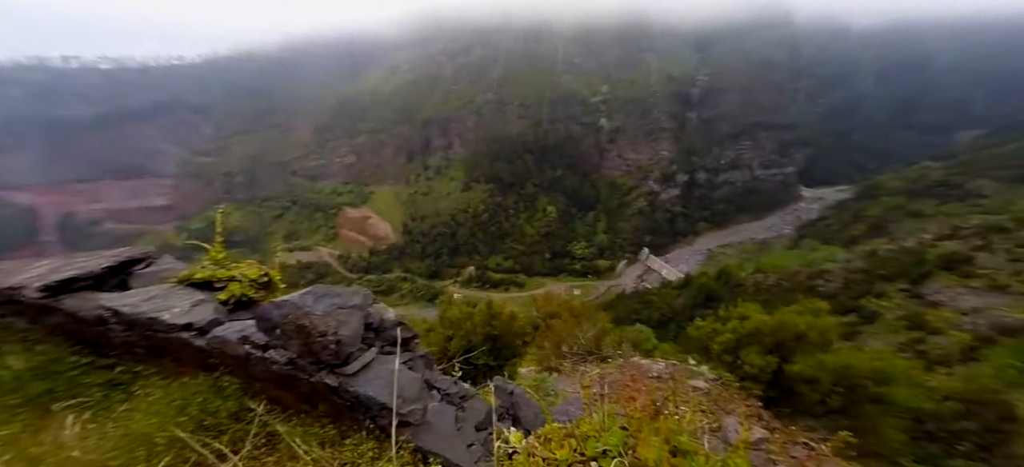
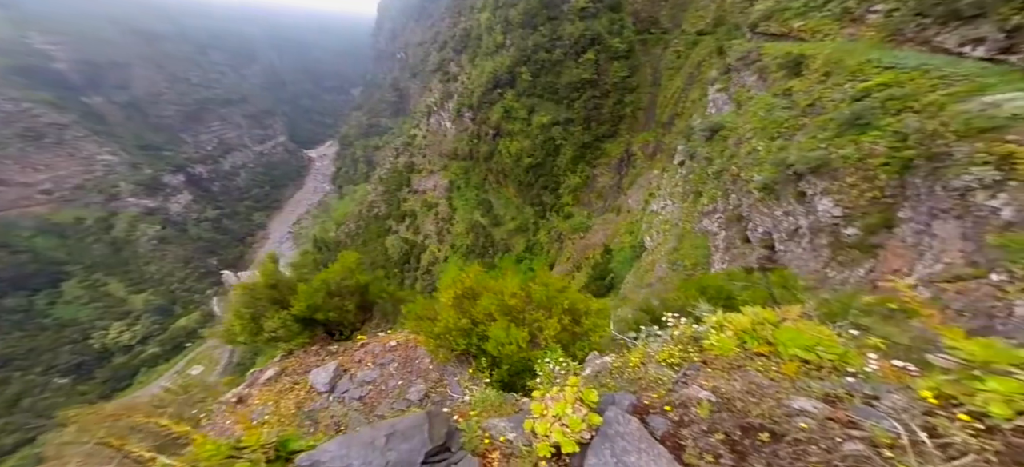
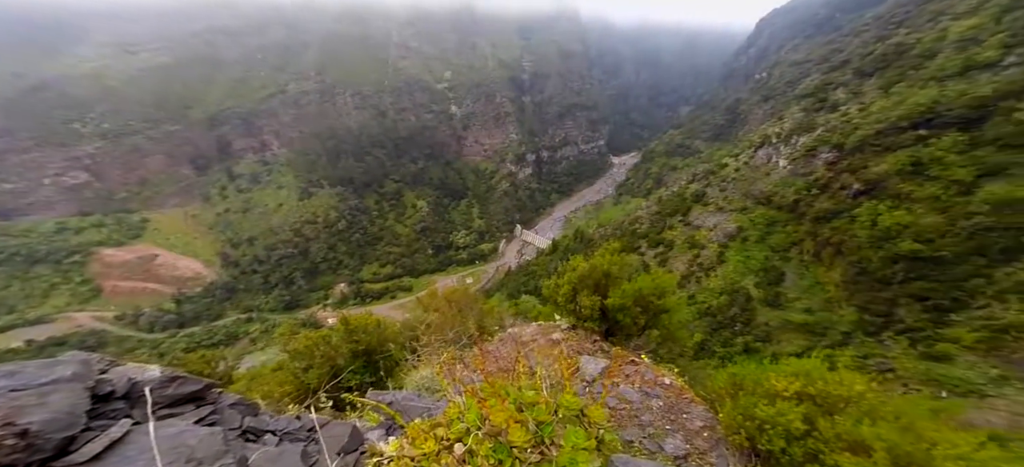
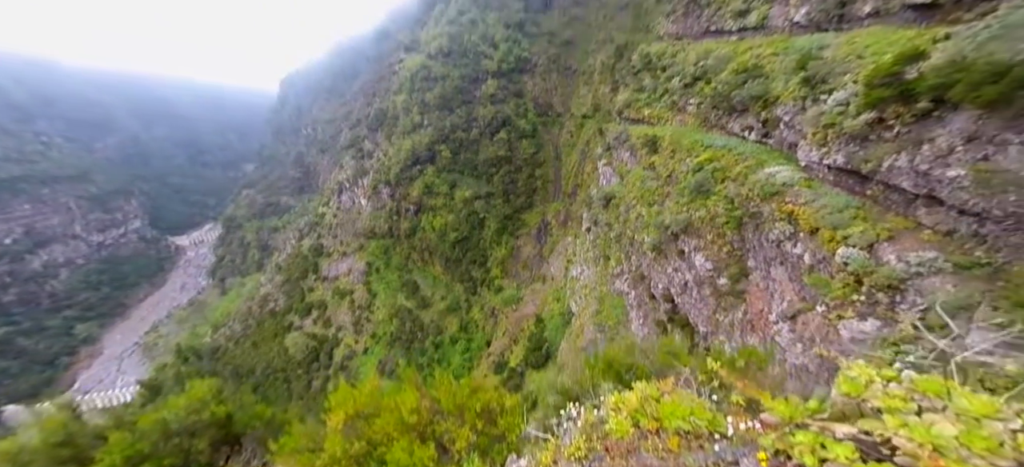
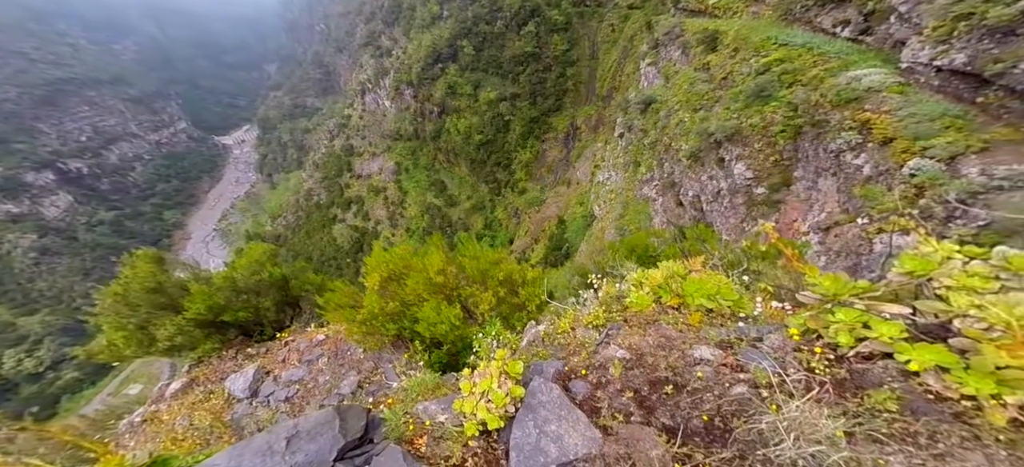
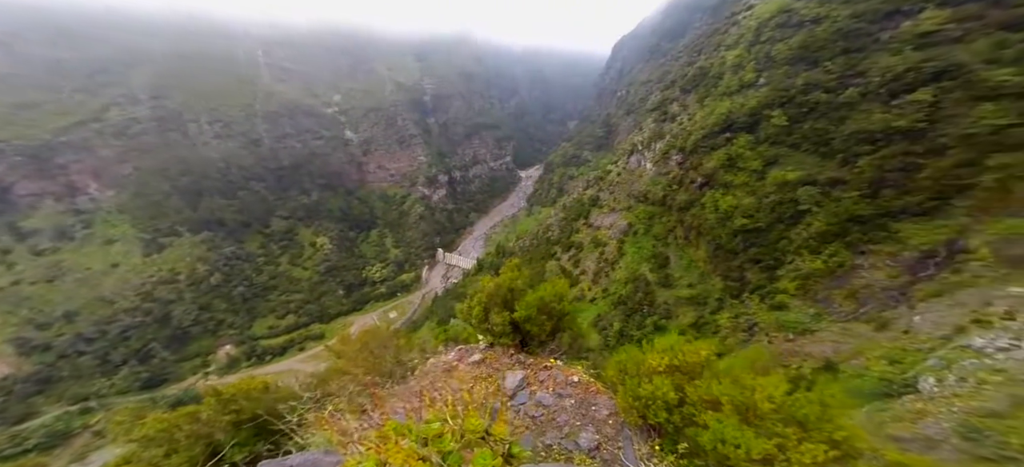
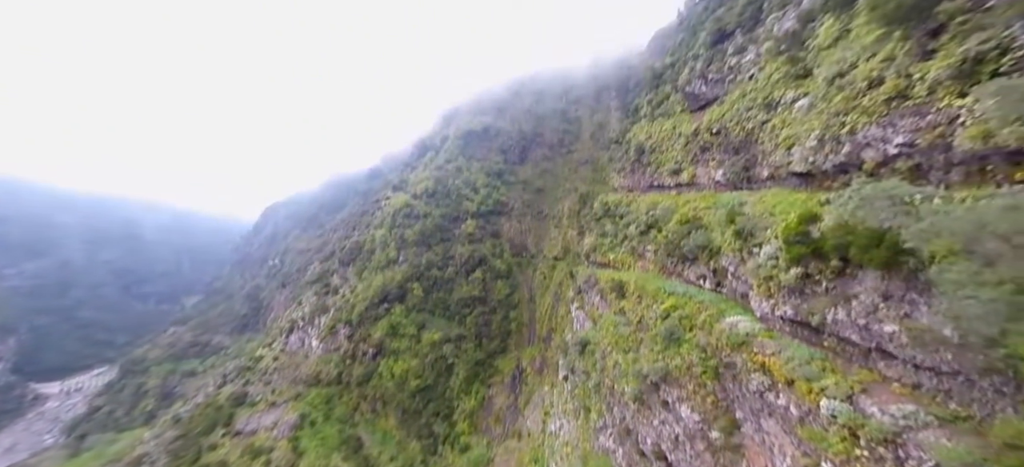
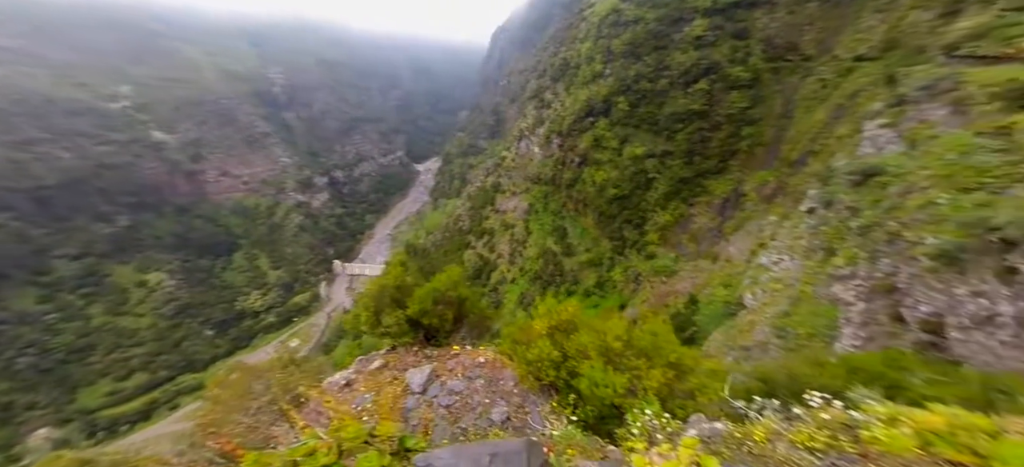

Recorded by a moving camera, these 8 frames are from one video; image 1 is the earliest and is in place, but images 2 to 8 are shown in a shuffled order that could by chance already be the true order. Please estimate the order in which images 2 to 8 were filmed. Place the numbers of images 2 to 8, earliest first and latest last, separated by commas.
3, 6, 8, 2, 5, 4, 7
